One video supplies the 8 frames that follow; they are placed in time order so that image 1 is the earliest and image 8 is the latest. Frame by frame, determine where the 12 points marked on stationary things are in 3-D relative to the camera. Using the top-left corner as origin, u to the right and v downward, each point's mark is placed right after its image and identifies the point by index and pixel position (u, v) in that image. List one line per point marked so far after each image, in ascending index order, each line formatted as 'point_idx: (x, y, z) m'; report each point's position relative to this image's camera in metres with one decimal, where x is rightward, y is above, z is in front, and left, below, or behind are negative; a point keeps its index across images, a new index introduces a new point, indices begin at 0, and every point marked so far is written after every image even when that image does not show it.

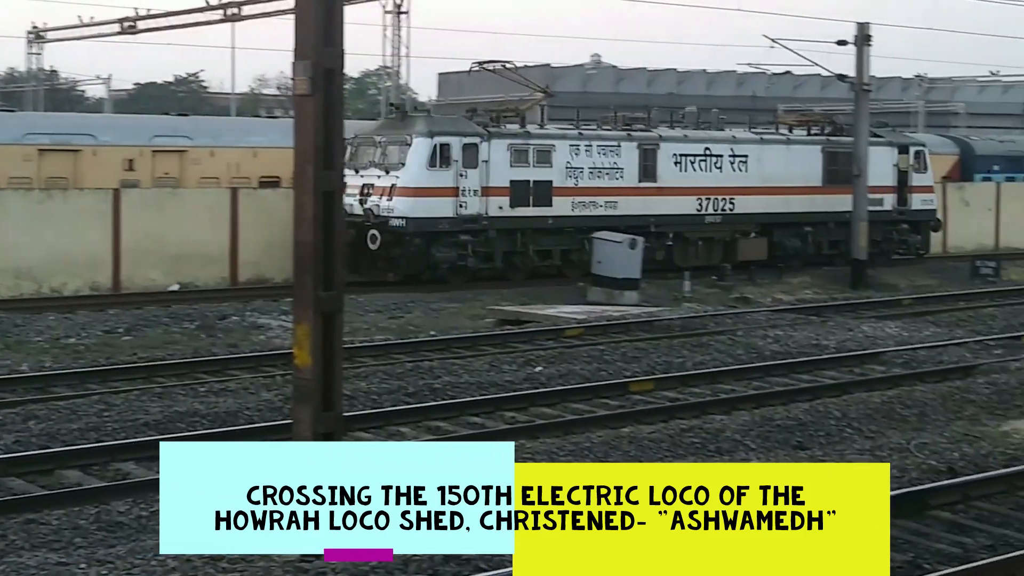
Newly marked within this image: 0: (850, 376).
0: (+3.7, -1.0, +15.7) m
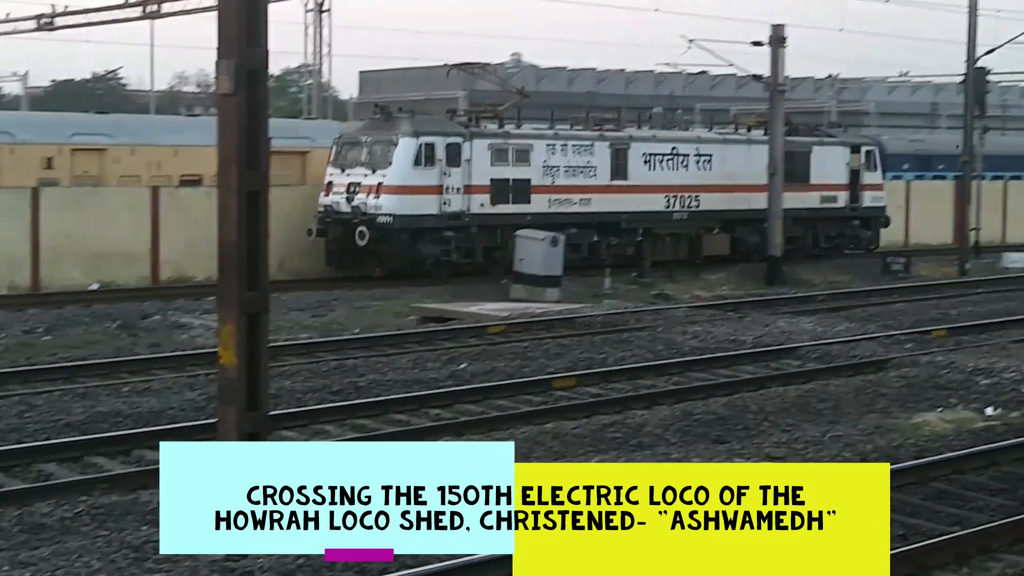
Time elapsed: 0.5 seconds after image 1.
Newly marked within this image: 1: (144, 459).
0: (+2.8, -0.9, +16.0) m
1: (-3.3, -1.5, +13.0) m
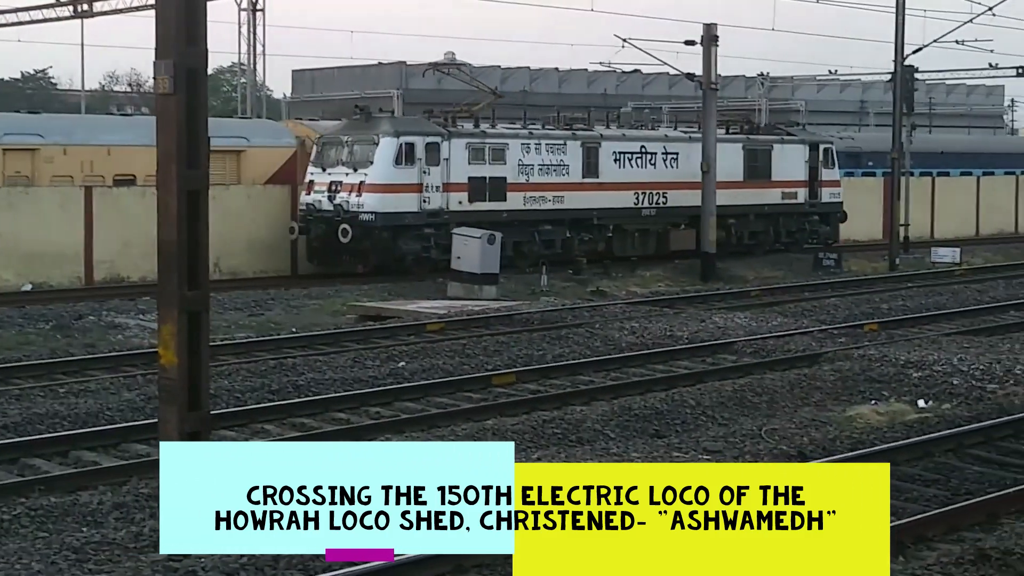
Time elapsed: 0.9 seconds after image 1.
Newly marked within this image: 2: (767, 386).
0: (+2.2, -0.9, +16.2) m
1: (-3.9, -1.5, +12.9) m
2: (+2.8, -1.1, +15.4) m
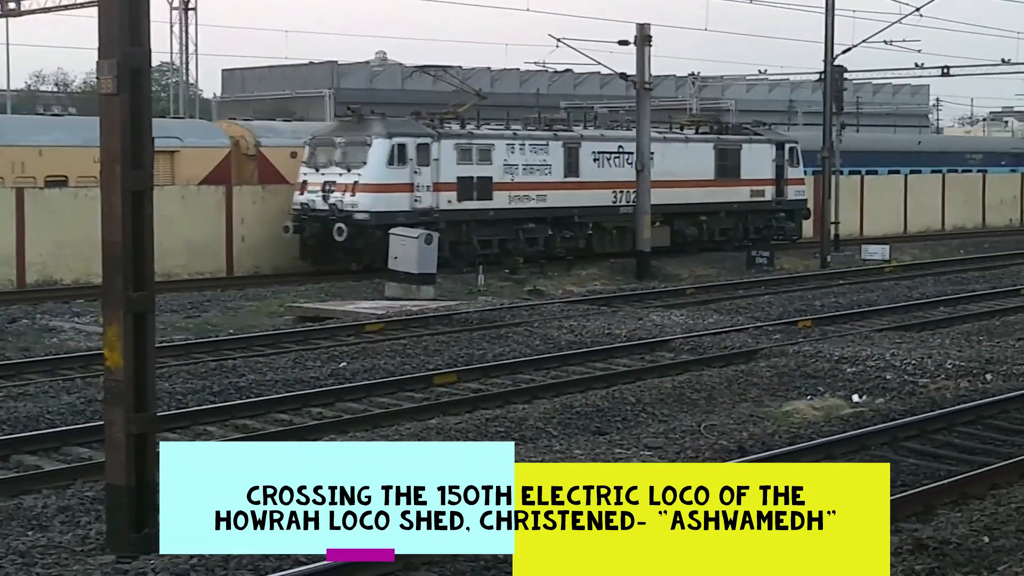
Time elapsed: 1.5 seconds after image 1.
0: (+1.5, -0.9, +16.4) m
1: (-4.4, -1.6, +12.8) m
2: (+2.1, -1.0, +15.7) m
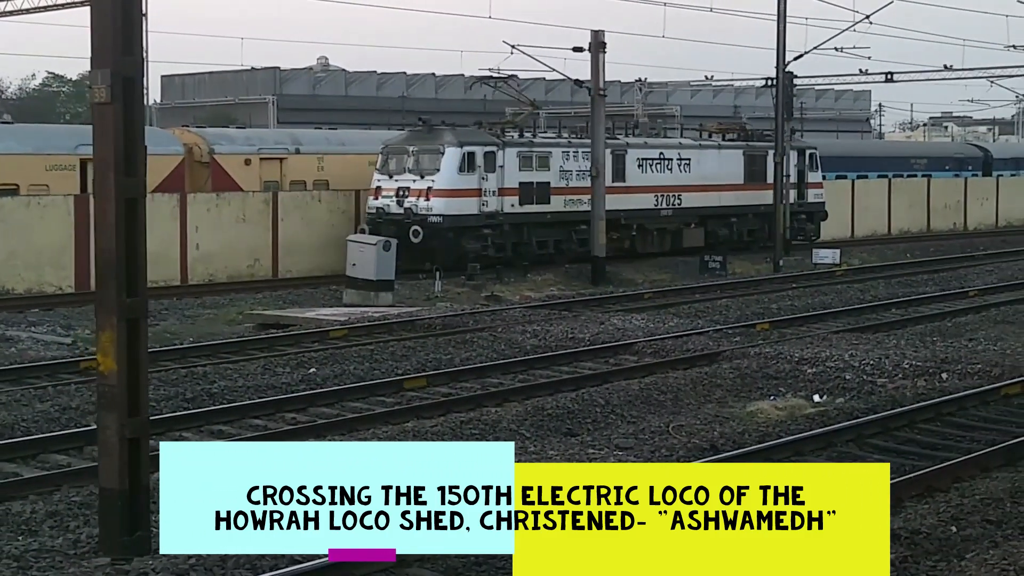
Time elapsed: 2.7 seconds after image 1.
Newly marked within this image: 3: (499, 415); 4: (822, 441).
0: (+1.1, -0.9, +16.7) m
1: (-4.5, -1.6, +12.8) m
2: (+1.8, -1.1, +16.0) m
3: (-0.1, -1.3, +15.2) m
4: (+2.9, -1.5, +13.6) m
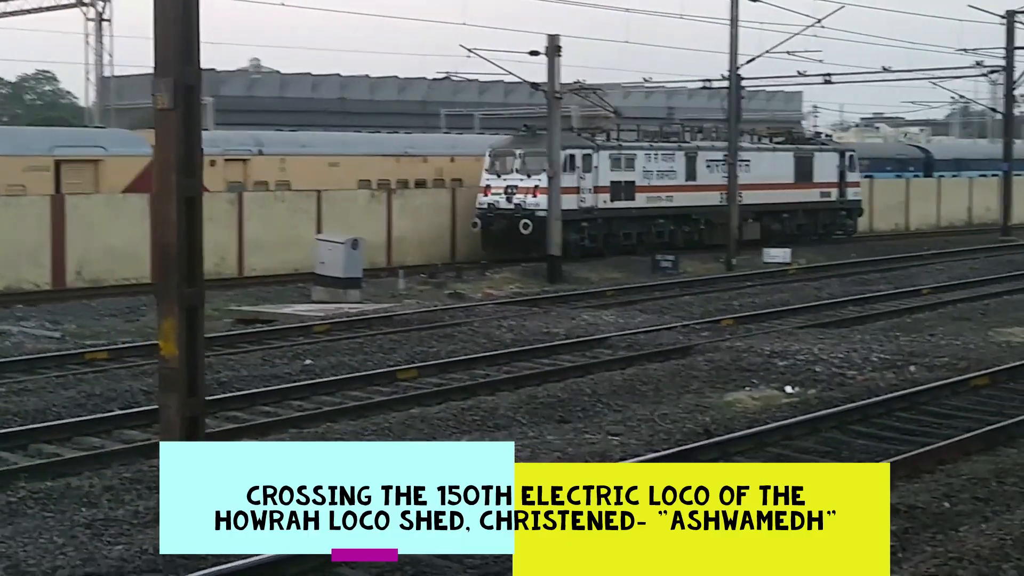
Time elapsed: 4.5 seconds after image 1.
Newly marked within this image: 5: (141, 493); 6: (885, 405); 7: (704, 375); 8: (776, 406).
0: (+0.9, -0.9, +17.8) m
1: (-4.4, -1.6, +13.3) m
2: (+1.7, -1.0, +17.1) m
3: (-0.2, -1.3, +16.1) m
4: (+3.0, -1.4, +14.8) m
5: (-3.2, -1.8, +12.4) m
6: (+3.9, -1.2, +15.3) m
7: (+2.3, -1.0, +17.1) m
8: (+2.9, -1.3, +15.9) m
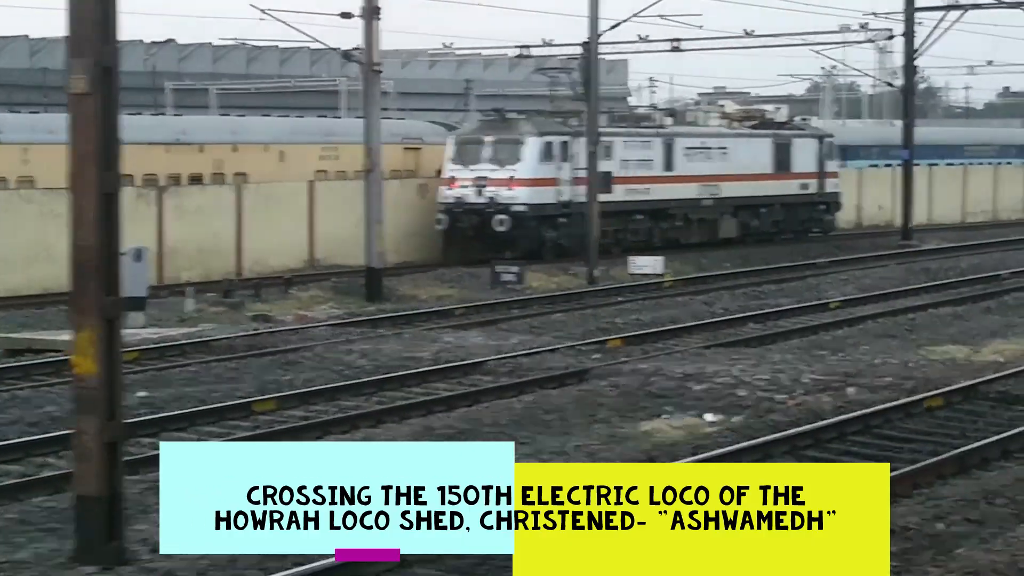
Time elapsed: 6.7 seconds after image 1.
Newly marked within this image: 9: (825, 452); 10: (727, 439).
0: (-0.5, -1.0, +15.2) m
1: (-4.5, -1.5, +9.6) m
2: (+0.4, -1.2, +14.7) m
3: (-1.2, -1.4, +13.3) m
4: (+2.2, -1.5, +12.8) m
5: (-3.2, -1.8, +8.9) m
6: (+3.0, -1.3, +13.5) m
7: (+1.0, -1.2, +14.8) m
8: (+1.9, -1.4, +13.9) m
9: (+2.9, -1.5, +13.1) m
10: (+2.0, -1.4, +13.5) m
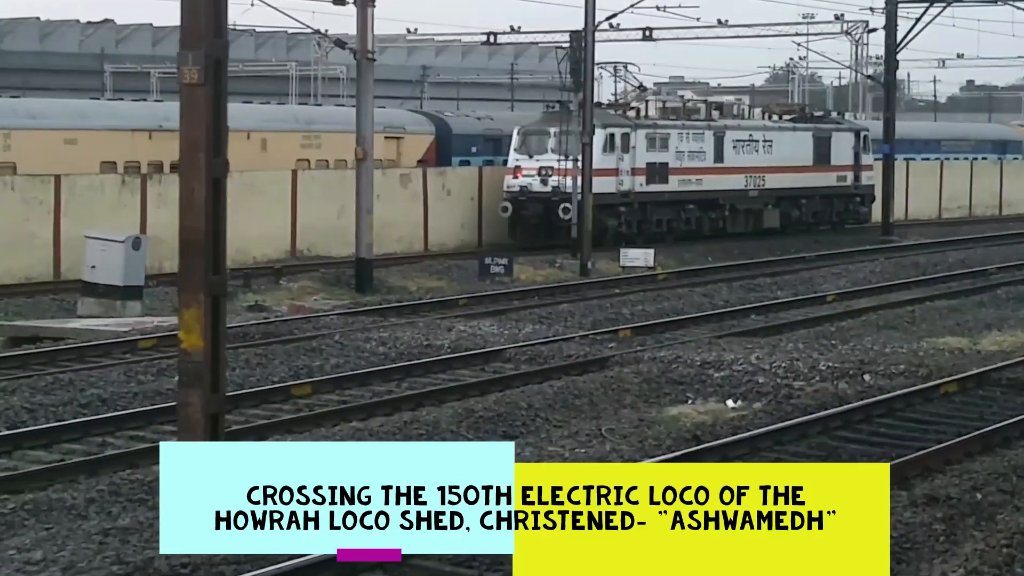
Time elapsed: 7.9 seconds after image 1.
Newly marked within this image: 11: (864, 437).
0: (-0.2, -0.9, +15.4) m
1: (-3.8, -1.4, +9.5) m
2: (+0.7, -1.1, +15.1) m
3: (-0.8, -1.3, +13.5) m
4: (+2.7, -1.4, +13.3) m
5: (-2.4, -1.6, +9.0) m
6: (+3.4, -1.2, +14.1) m
7: (+1.3, -1.1, +15.2) m
8: (+2.3, -1.3, +14.3) m
9: (+3.3, -1.4, +13.7) m
10: (+2.4, -1.3, +14.0) m
11: (+3.3, -1.4, +13.6) m
